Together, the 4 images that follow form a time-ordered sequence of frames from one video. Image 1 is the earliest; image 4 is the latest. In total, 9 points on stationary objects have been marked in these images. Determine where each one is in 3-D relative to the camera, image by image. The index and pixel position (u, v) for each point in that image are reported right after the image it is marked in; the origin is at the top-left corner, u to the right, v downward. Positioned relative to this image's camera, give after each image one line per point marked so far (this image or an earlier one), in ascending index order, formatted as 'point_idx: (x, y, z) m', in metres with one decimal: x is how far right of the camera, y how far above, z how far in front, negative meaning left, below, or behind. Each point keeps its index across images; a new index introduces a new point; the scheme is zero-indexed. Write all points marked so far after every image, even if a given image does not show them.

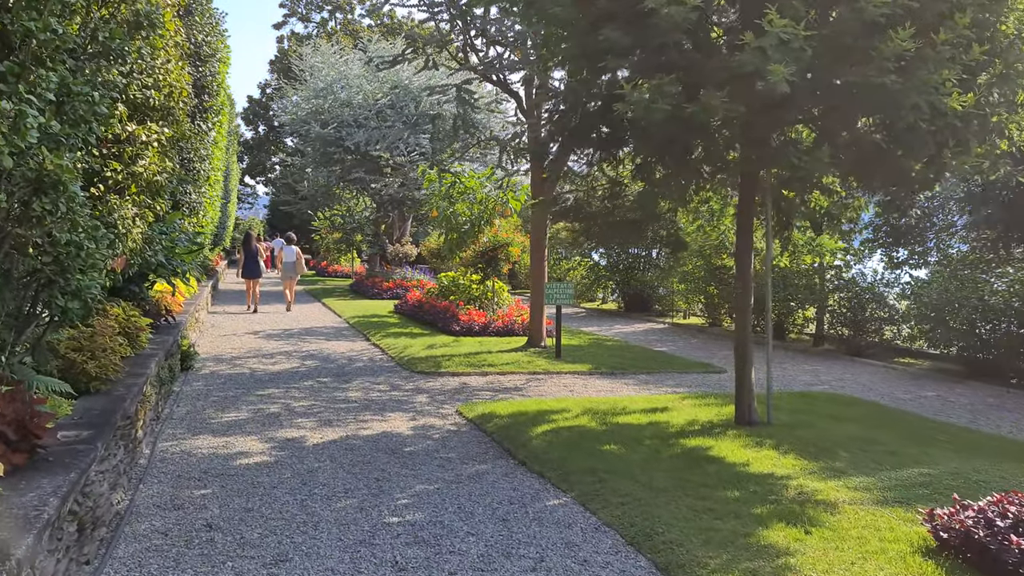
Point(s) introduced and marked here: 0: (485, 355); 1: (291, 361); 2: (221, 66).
0: (-0.3, -0.7, +8.3) m
1: (-2.1, -0.7, +8.2) m
2: (-3.4, +2.6, +10.1) m
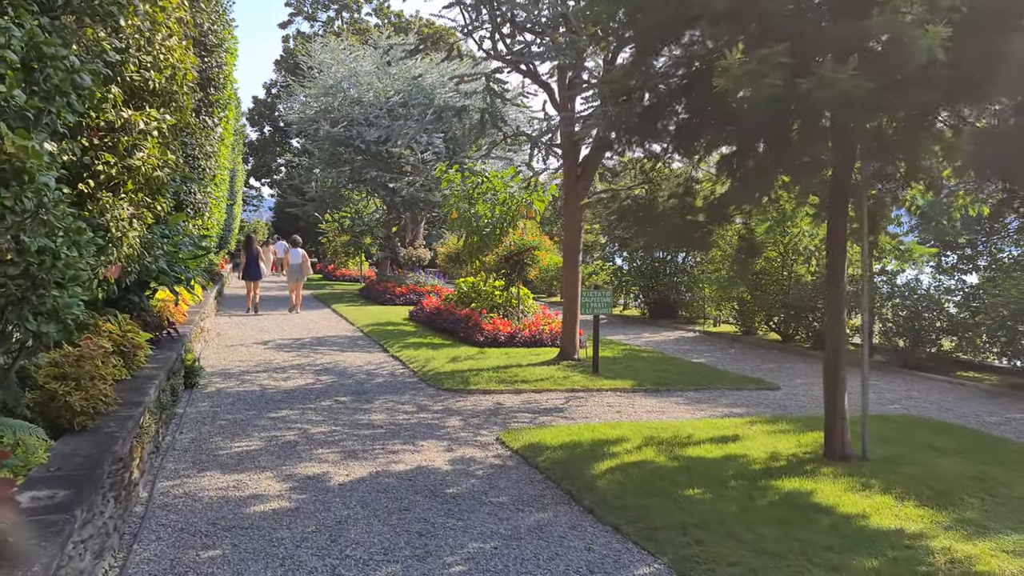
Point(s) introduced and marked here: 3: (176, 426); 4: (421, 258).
0: (0.0, -0.7, +7.6) m
1: (-1.8, -0.8, +7.5) m
2: (-3.1, +2.5, +9.5) m
3: (-2.1, -0.8, +5.3) m
4: (-1.8, +0.6, +17.5) m
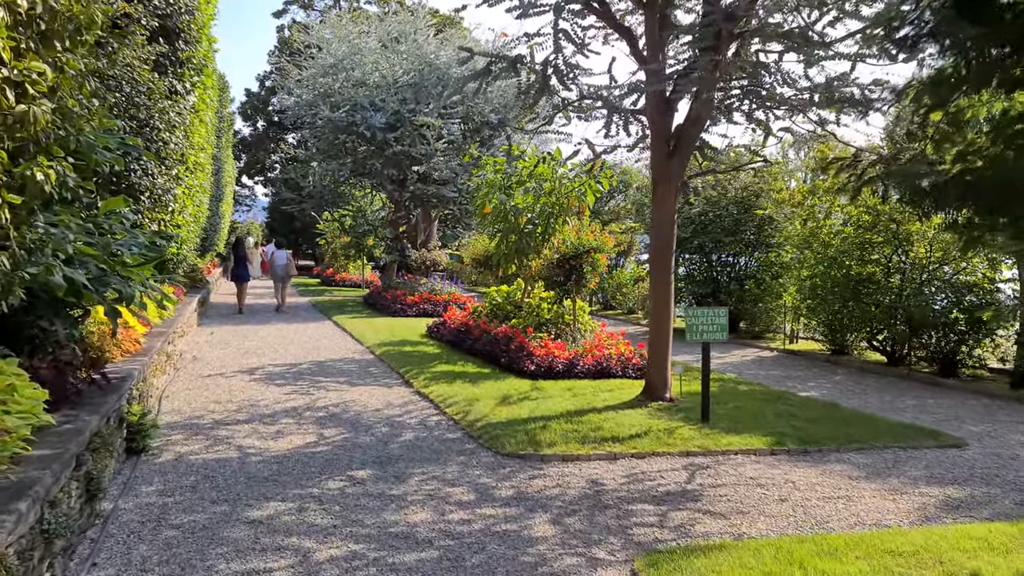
0: (+0.5, -0.8, +5.5) m
1: (-1.3, -0.9, +5.3) m
2: (-2.6, +2.4, +7.3) m
3: (-1.5, -0.9, +3.2) m
4: (-1.4, +0.5, +15.4) m
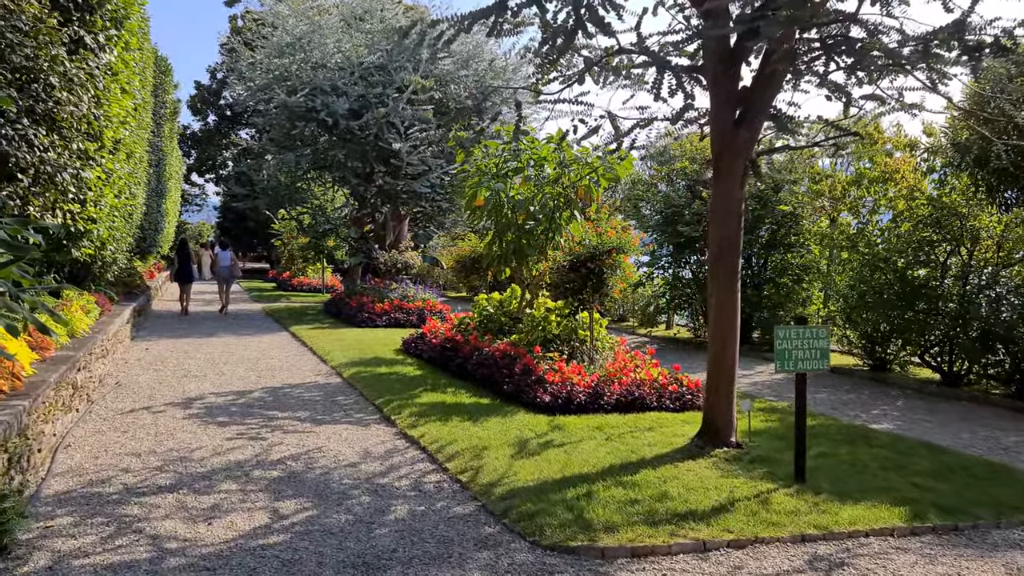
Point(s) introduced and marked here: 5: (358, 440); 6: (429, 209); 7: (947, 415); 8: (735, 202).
0: (+0.7, -0.9, +4.1) m
1: (-1.2, -0.9, +3.8) m
2: (-2.6, +2.3, +5.7) m
3: (-1.3, -1.0, +1.6) m
4: (-1.7, +0.4, +13.8) m
5: (-0.9, -0.9, +5.0) m
6: (-1.4, +1.3, +14.1) m
7: (+3.2, -0.9, +6.5) m
8: (+1.2, +0.5, +4.7) m
